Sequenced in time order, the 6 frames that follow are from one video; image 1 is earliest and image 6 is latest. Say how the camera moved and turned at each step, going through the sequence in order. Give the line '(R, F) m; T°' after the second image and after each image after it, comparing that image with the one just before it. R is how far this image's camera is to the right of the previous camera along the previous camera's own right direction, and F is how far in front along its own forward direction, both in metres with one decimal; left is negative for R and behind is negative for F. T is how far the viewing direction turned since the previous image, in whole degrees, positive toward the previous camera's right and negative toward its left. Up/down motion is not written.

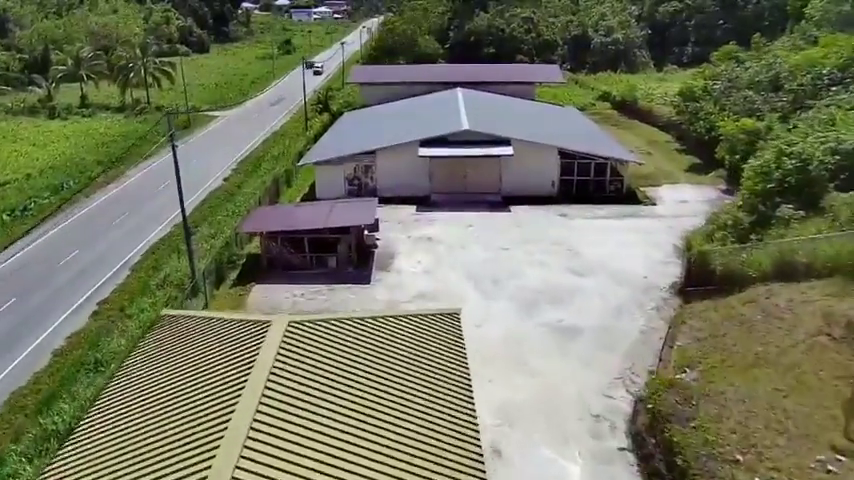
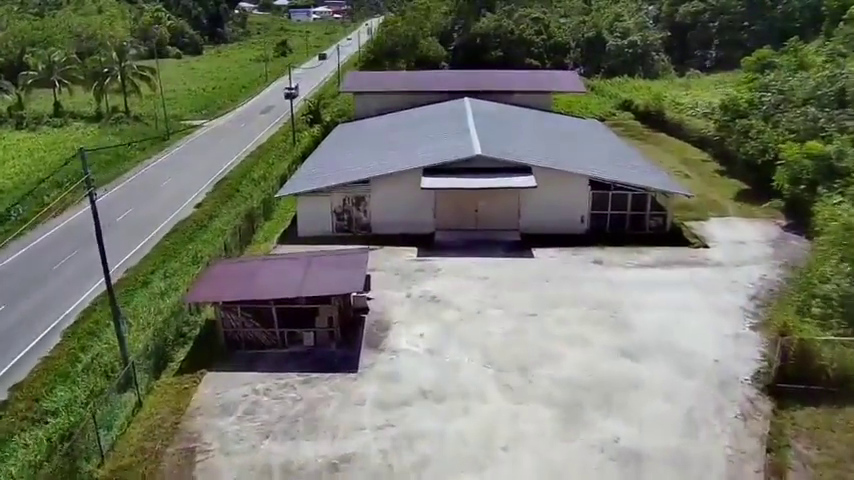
(-0.1, +5.4) m; 0°
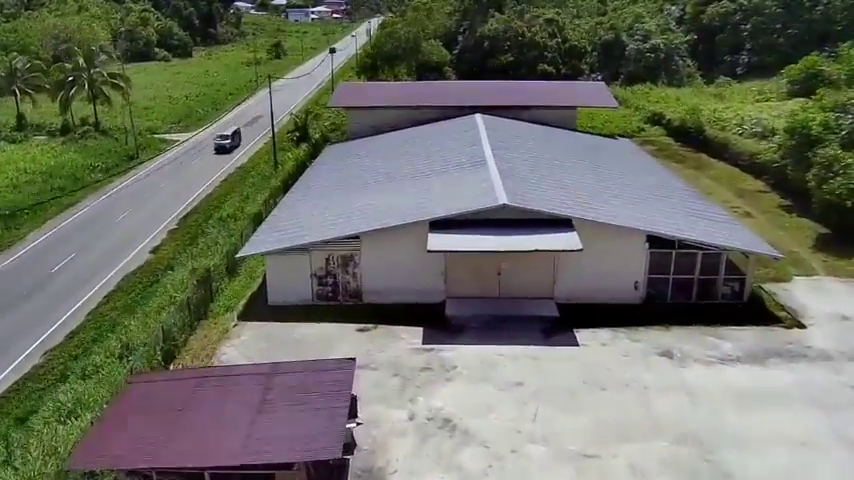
(-0.2, +6.2) m; 0°
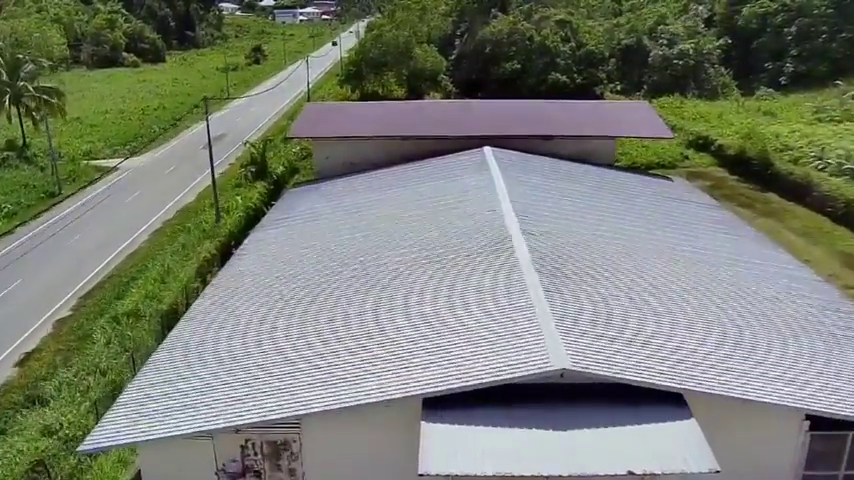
(+0.1, +8.9) m; 0°
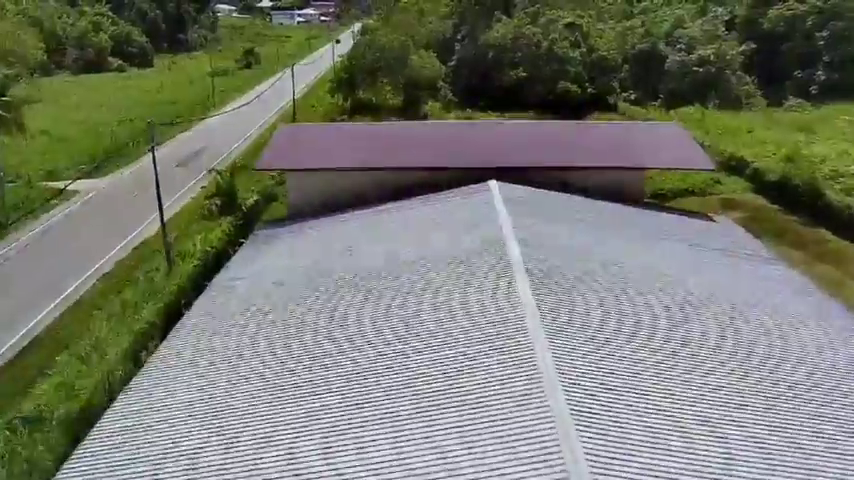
(+0.3, +4.5) m; 0°
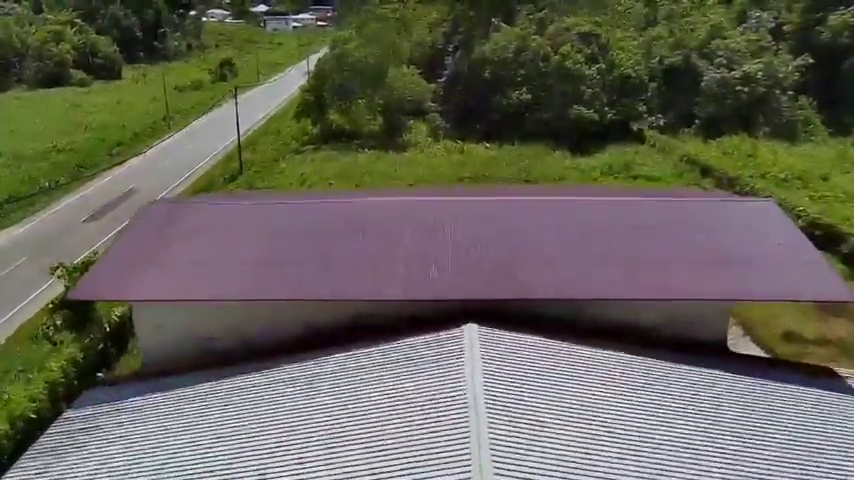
(+1.3, +9.4) m; -1°
